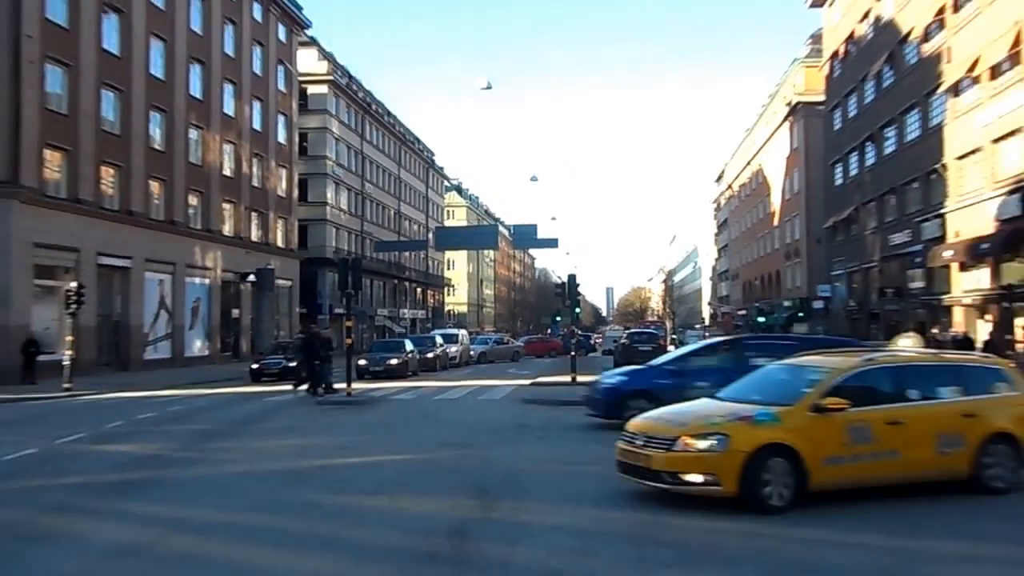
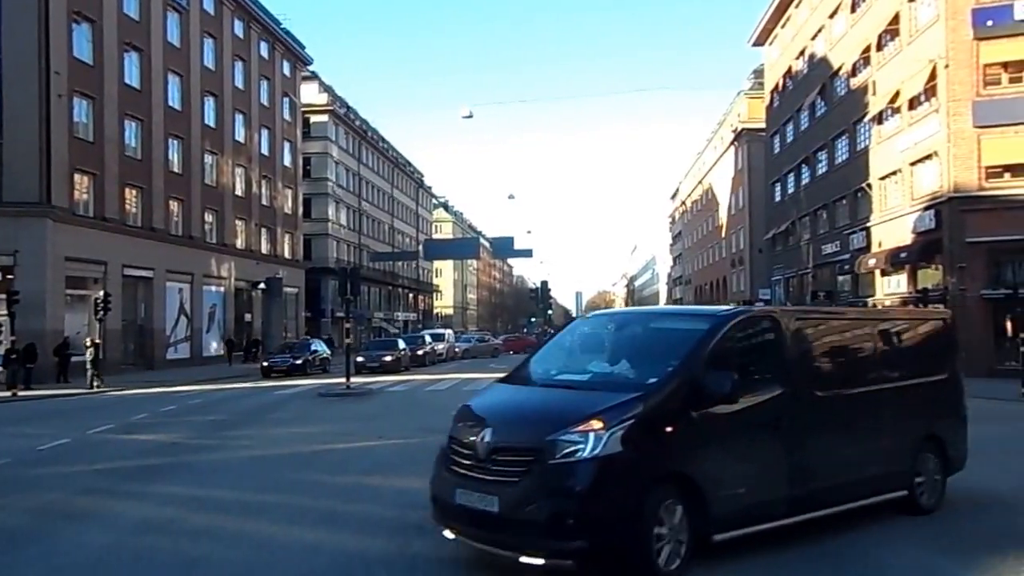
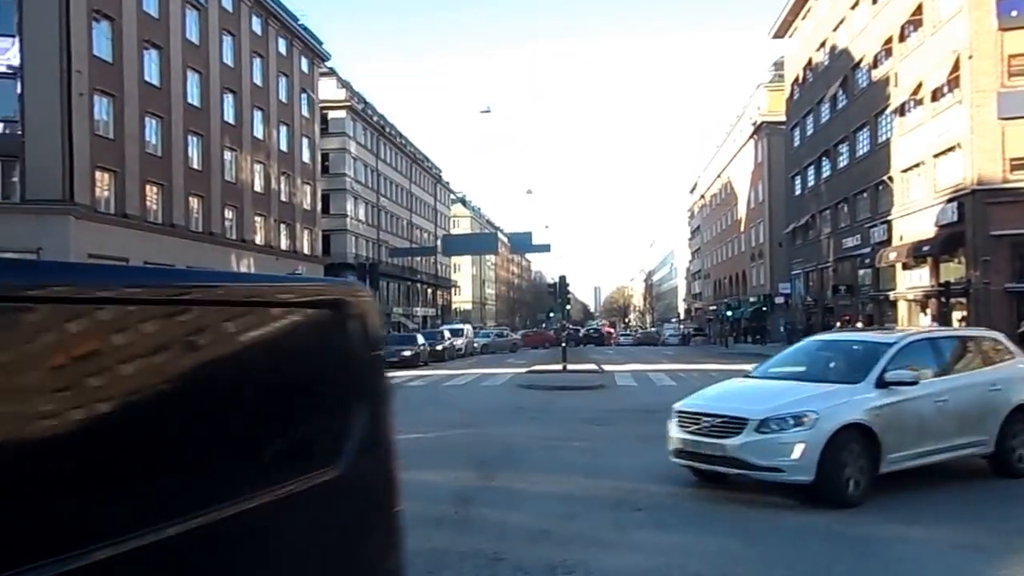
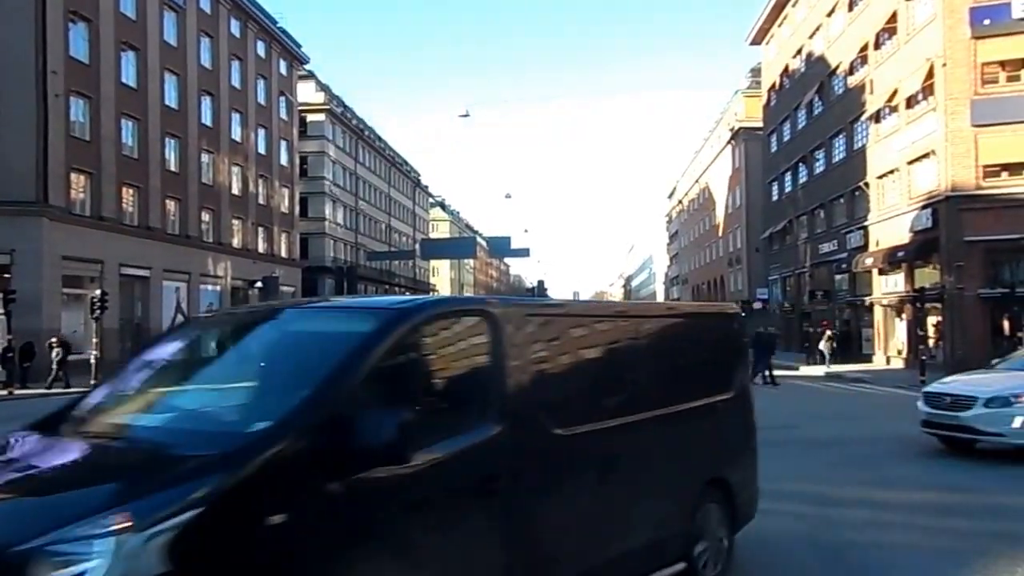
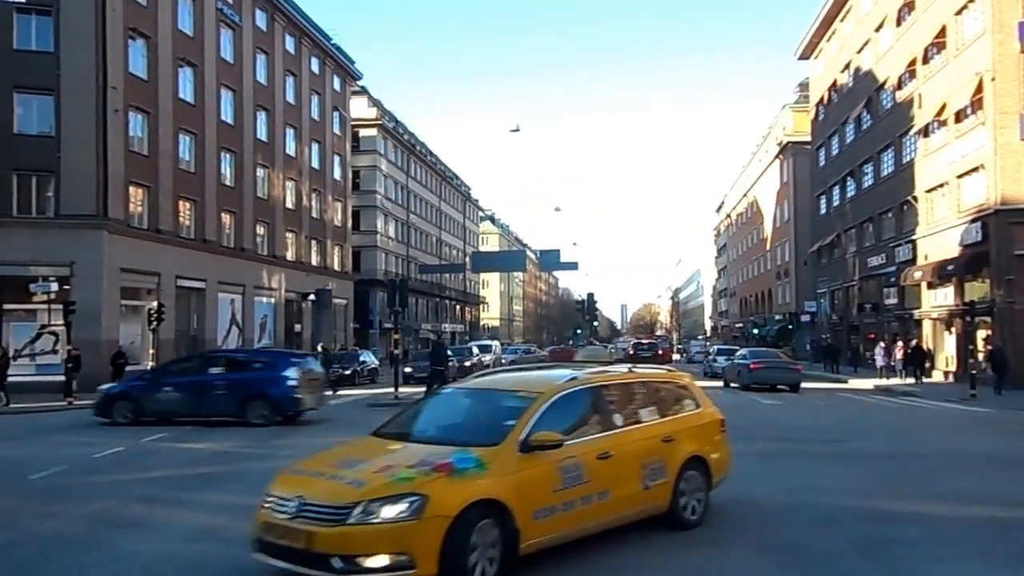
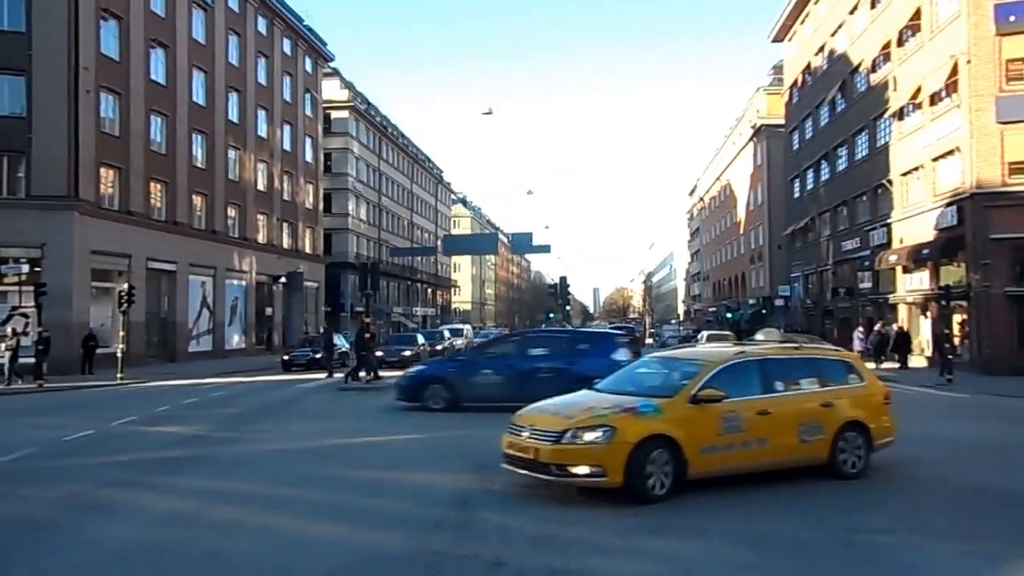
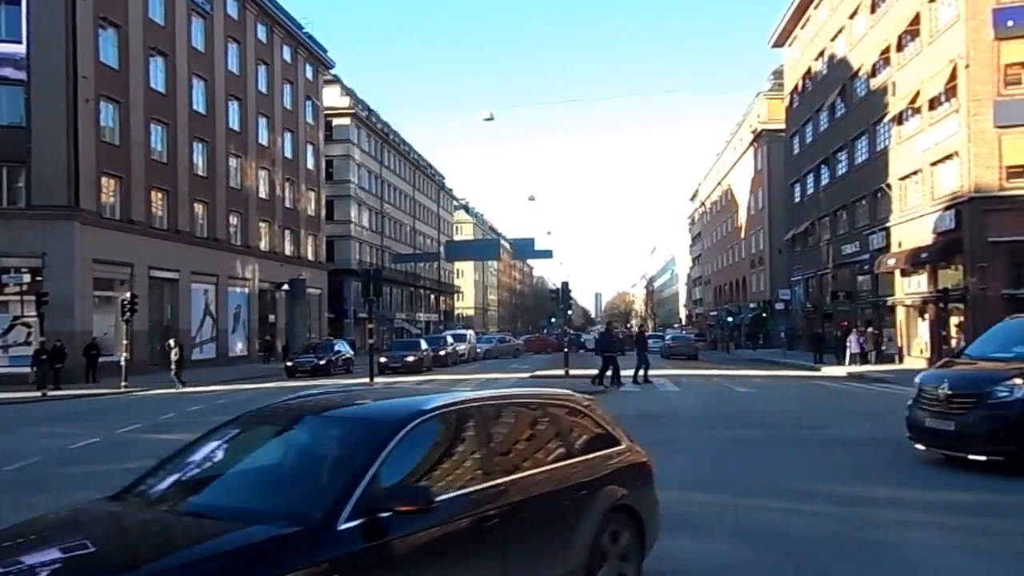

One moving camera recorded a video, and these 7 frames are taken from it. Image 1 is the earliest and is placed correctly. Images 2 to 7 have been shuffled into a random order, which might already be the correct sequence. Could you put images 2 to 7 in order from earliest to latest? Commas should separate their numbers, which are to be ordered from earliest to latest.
6, 5, 7, 2, 4, 3
